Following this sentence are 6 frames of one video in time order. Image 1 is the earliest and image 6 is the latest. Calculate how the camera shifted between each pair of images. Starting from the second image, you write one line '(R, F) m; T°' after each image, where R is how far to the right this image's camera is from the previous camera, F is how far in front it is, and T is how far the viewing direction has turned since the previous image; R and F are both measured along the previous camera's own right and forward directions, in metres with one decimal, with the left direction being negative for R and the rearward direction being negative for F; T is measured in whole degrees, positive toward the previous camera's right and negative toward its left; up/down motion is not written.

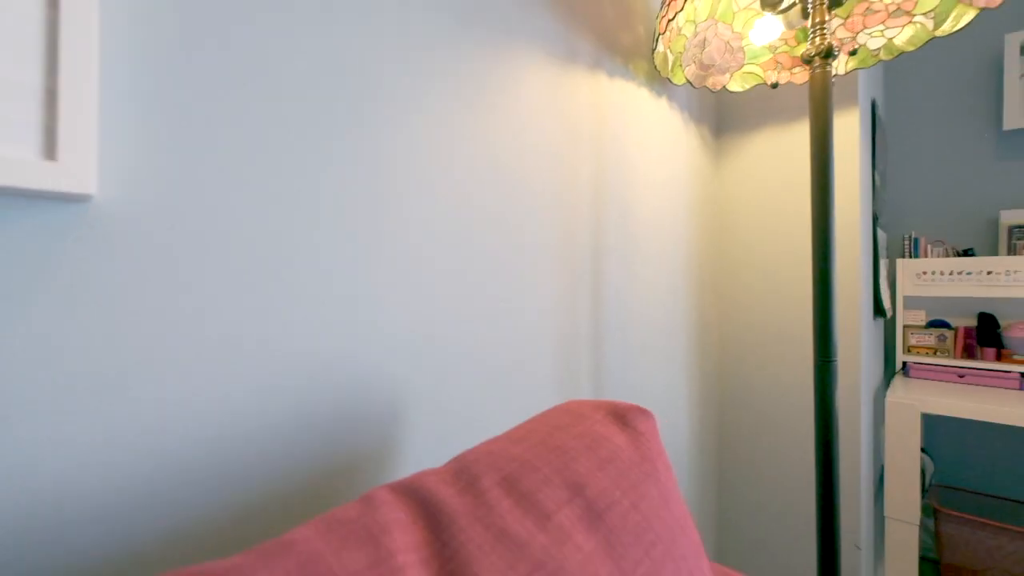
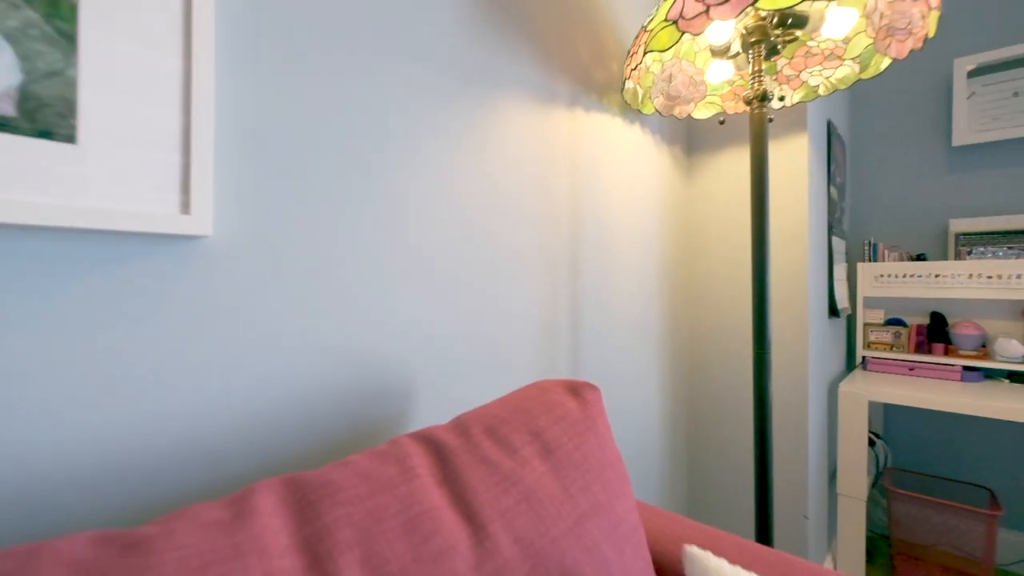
(0.0, -0.1) m; 0°
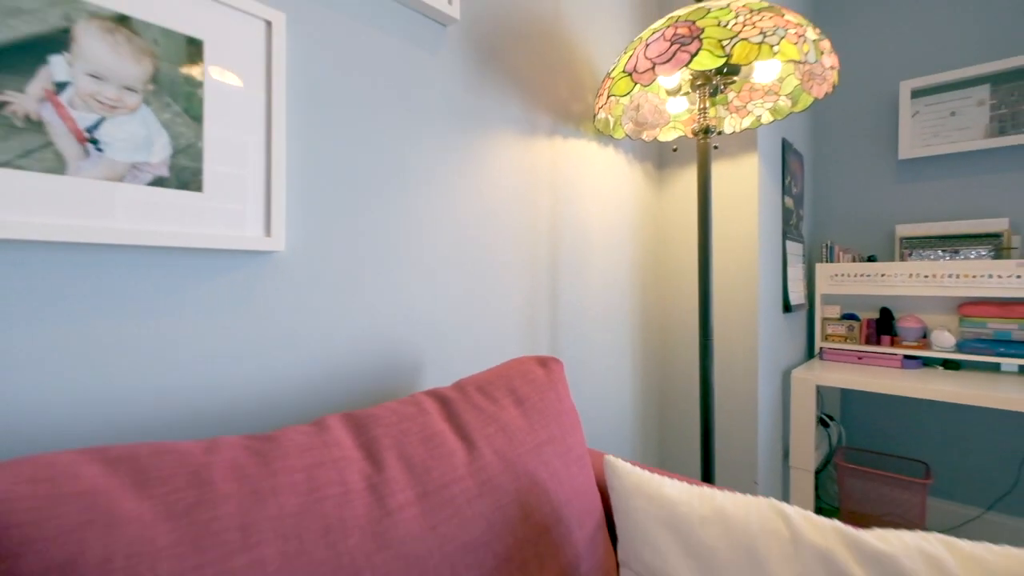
(0.0, -0.2) m; 0°
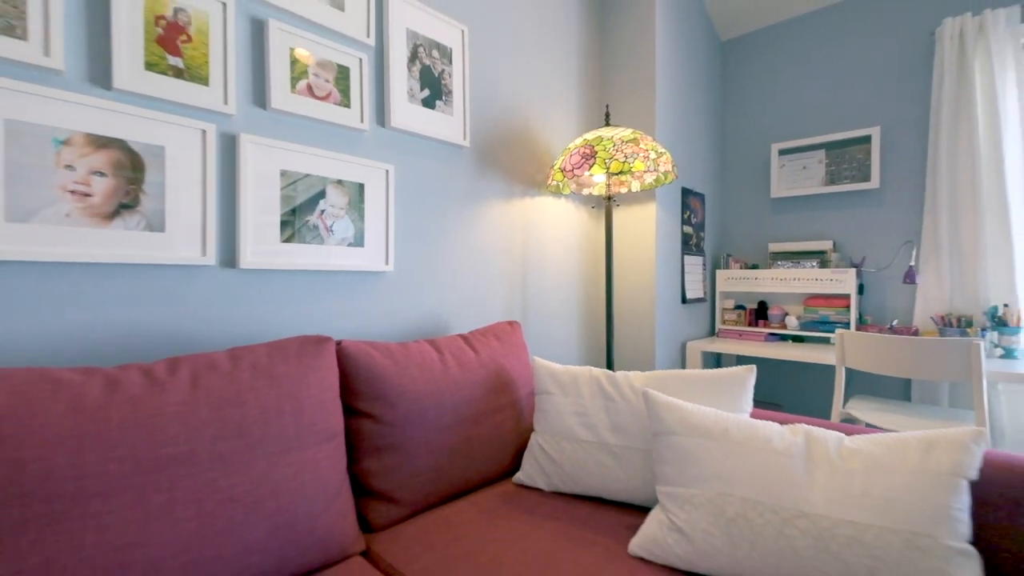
(+0.1, -0.8) m; 0°
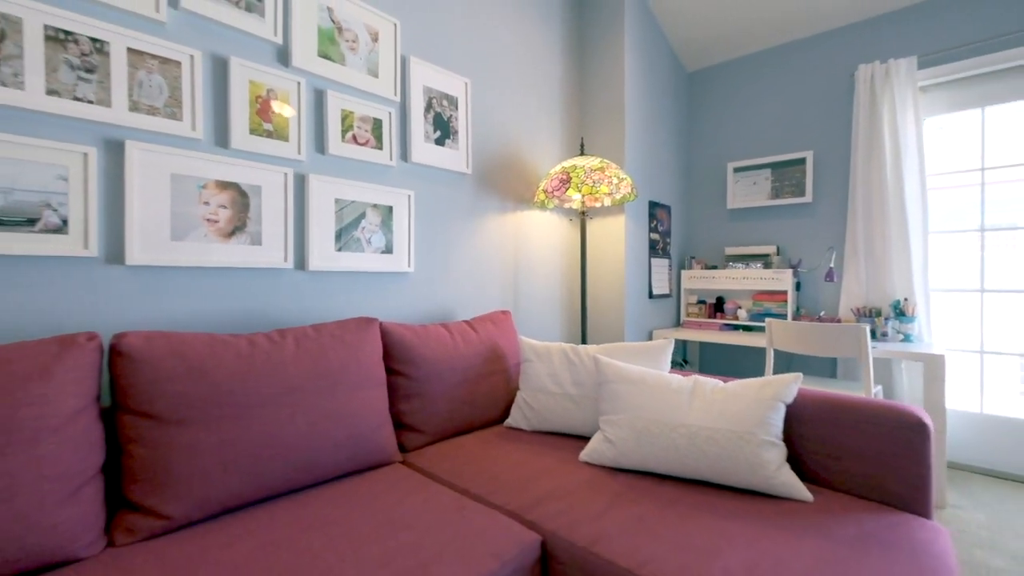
(0.0, -0.4) m; 0°
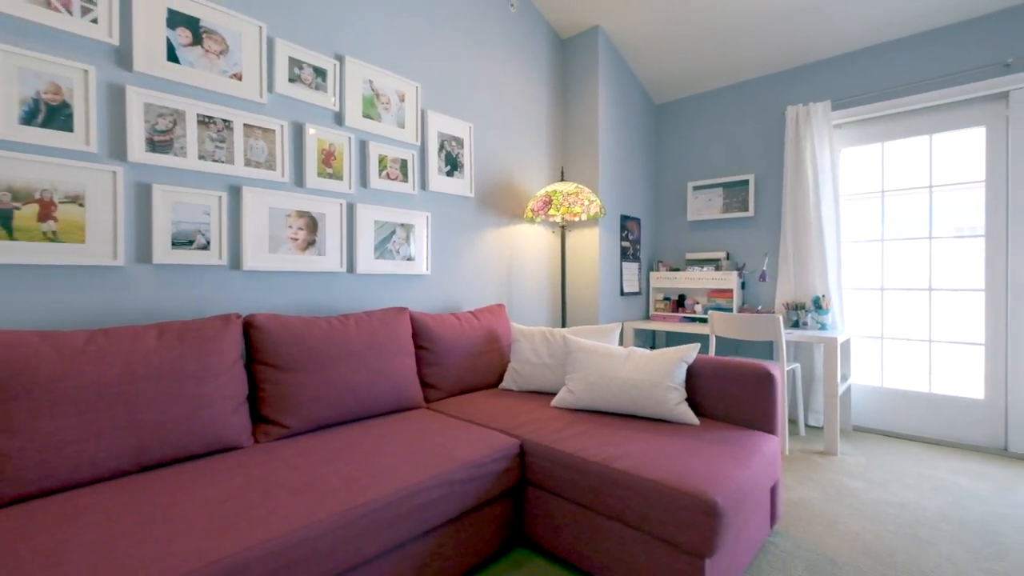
(0.0, -0.6) m; 0°
